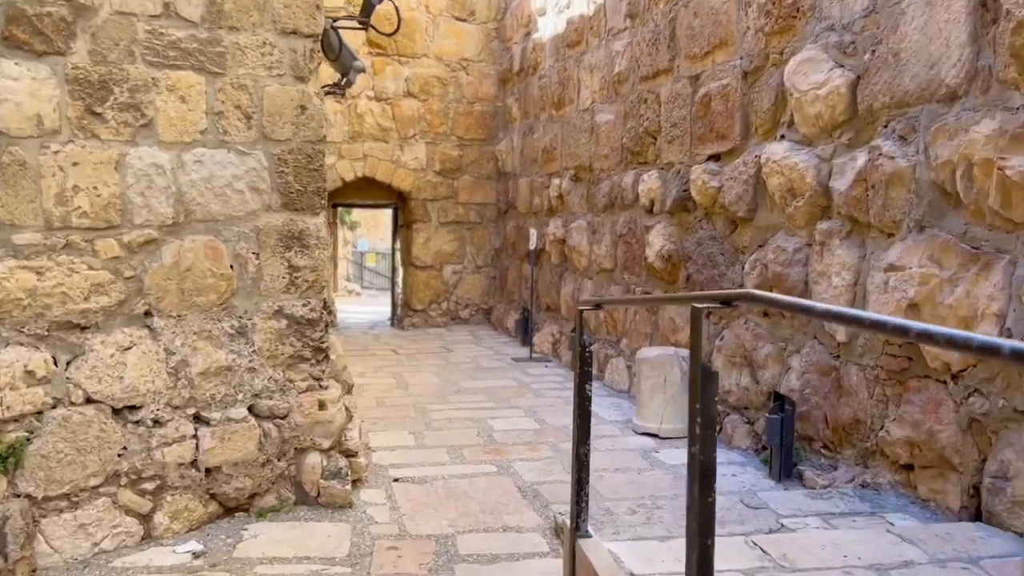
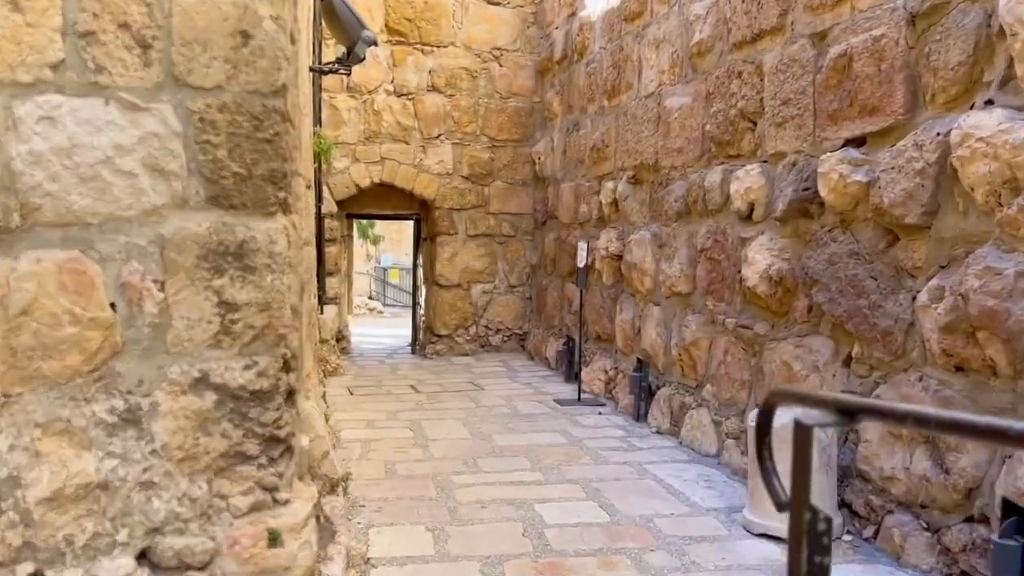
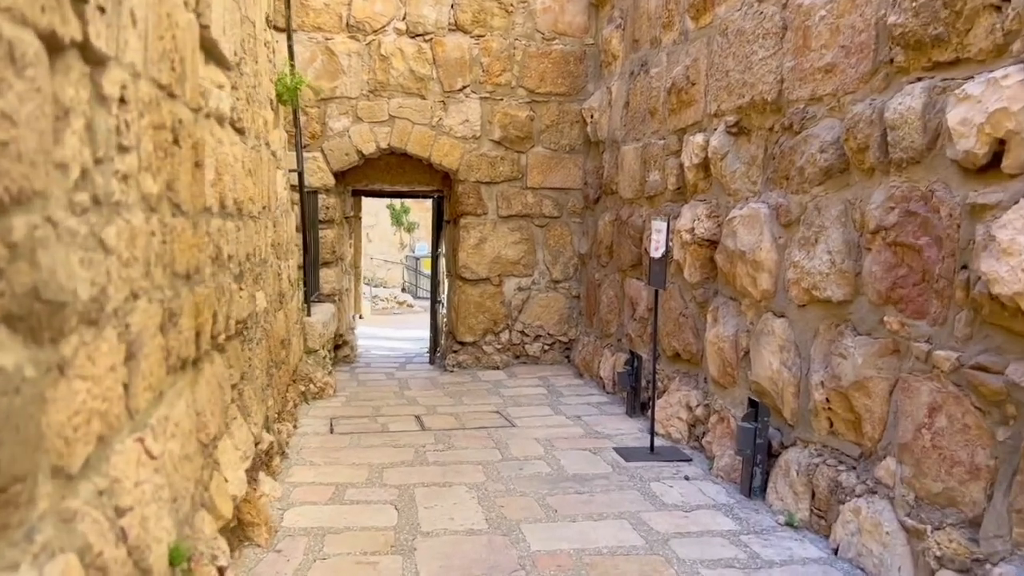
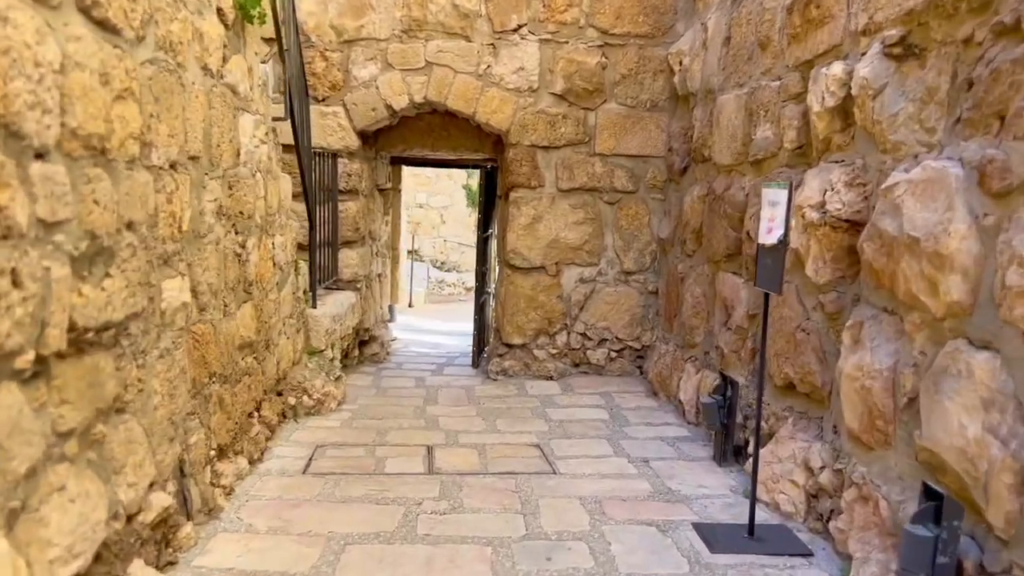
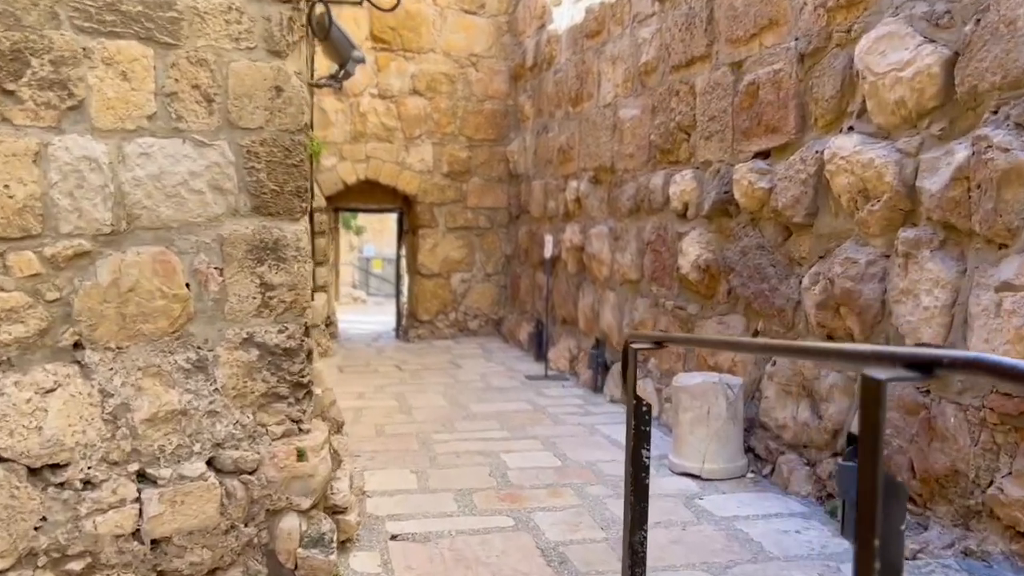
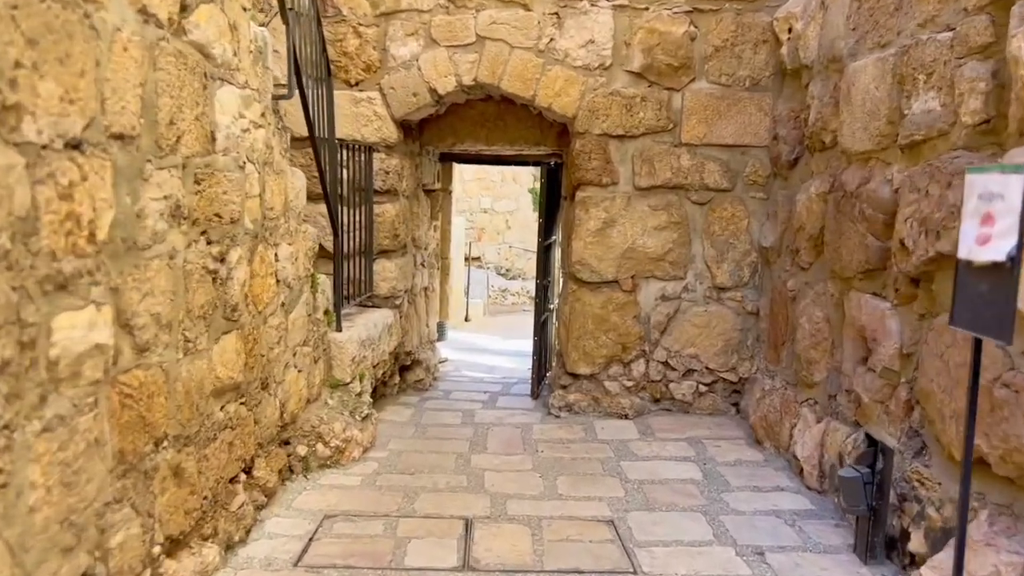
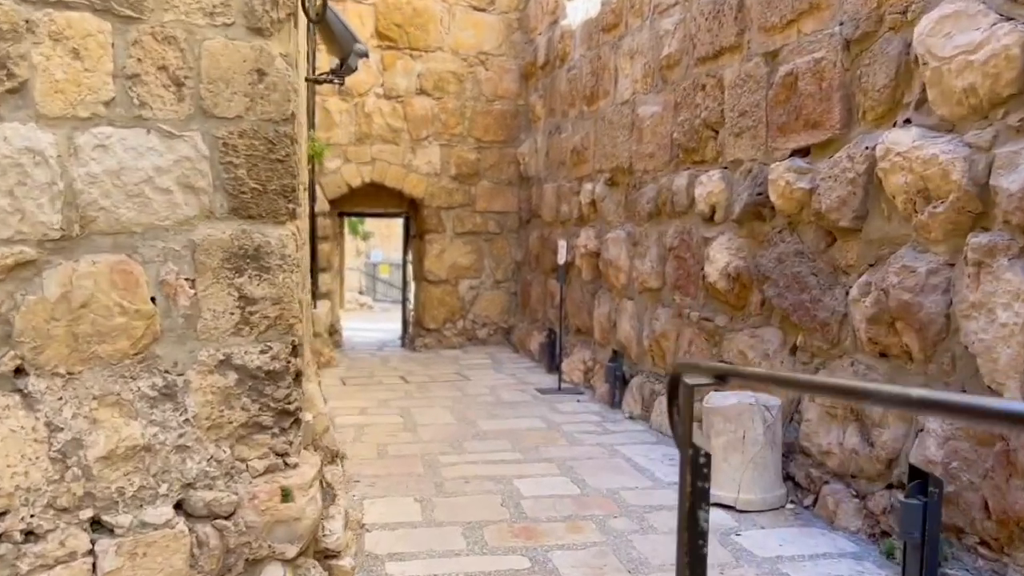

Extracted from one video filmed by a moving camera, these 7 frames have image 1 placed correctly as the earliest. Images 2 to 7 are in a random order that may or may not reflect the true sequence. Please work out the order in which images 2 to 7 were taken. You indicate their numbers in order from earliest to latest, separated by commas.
5, 7, 2, 3, 4, 6
